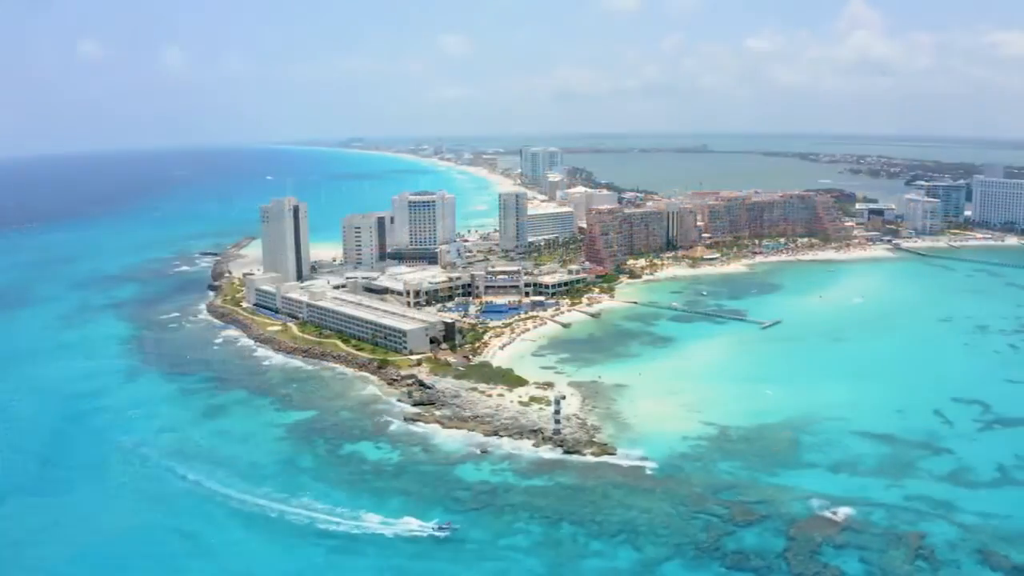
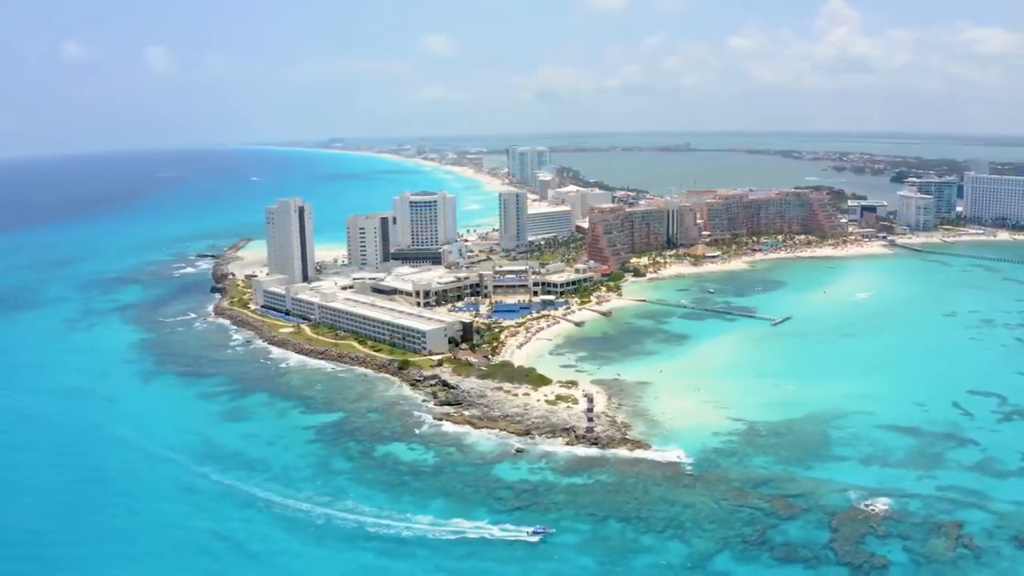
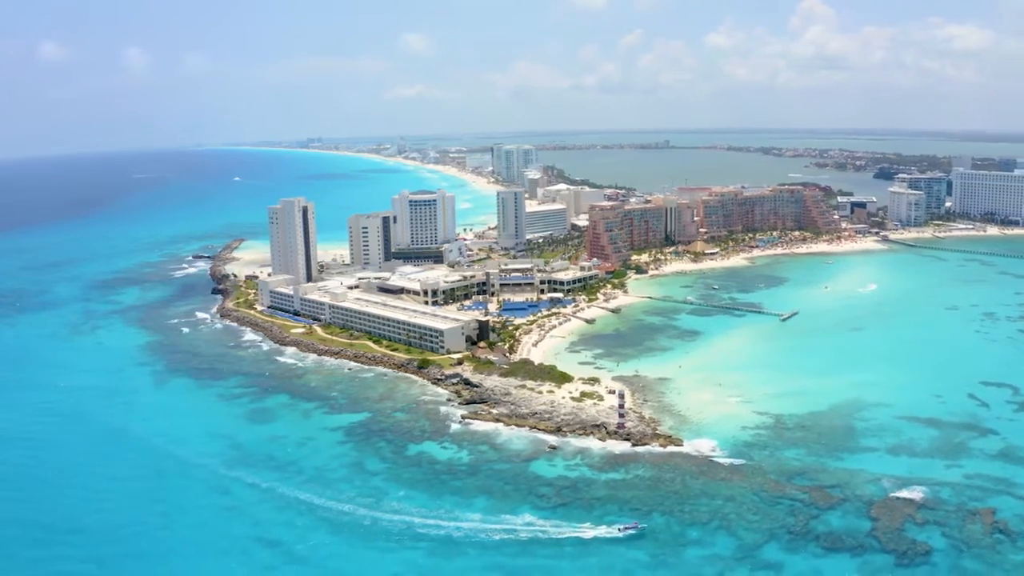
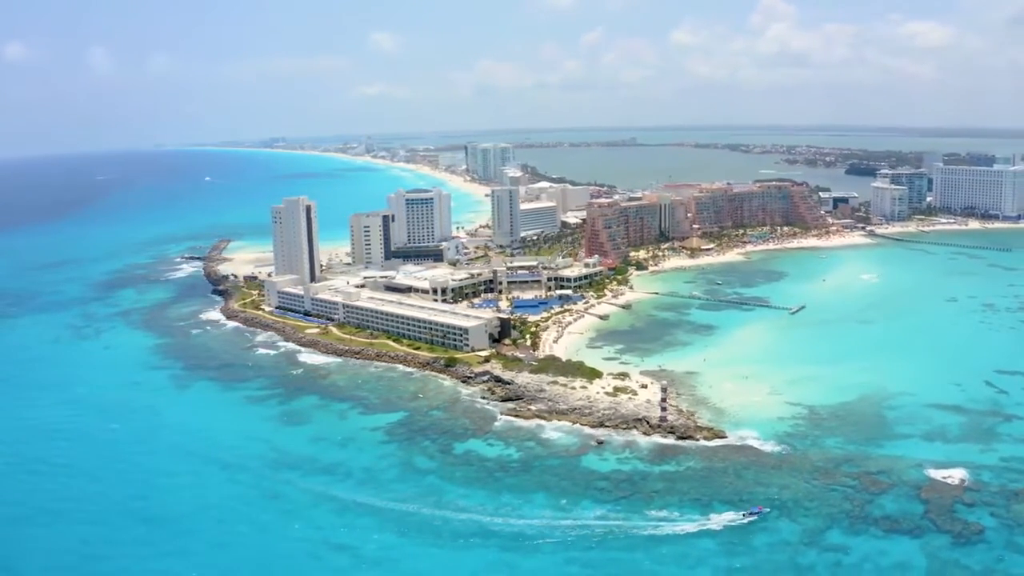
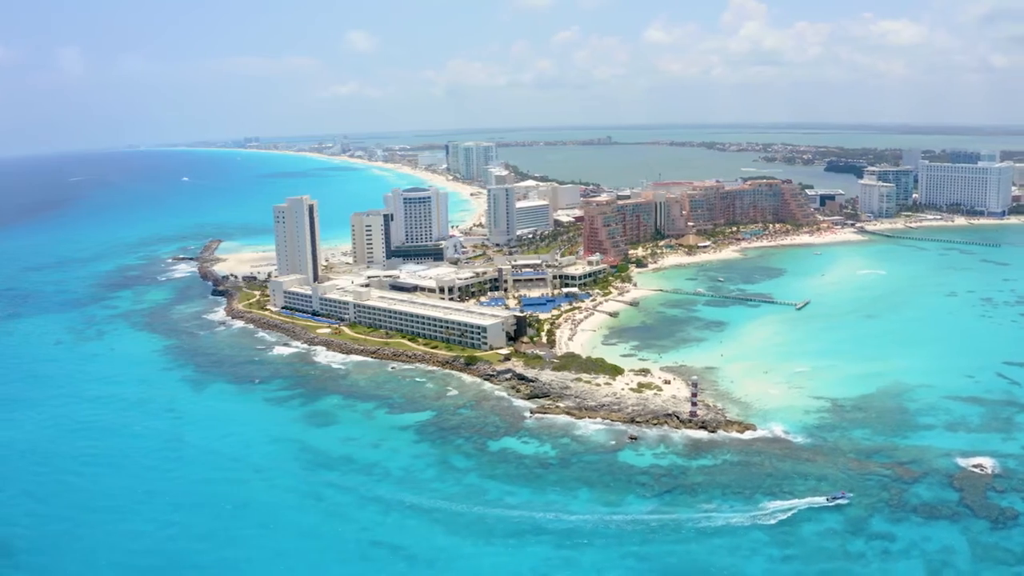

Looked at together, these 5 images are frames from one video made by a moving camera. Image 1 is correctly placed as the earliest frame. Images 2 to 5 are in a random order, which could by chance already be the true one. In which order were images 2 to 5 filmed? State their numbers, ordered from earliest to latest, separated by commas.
2, 3, 4, 5
